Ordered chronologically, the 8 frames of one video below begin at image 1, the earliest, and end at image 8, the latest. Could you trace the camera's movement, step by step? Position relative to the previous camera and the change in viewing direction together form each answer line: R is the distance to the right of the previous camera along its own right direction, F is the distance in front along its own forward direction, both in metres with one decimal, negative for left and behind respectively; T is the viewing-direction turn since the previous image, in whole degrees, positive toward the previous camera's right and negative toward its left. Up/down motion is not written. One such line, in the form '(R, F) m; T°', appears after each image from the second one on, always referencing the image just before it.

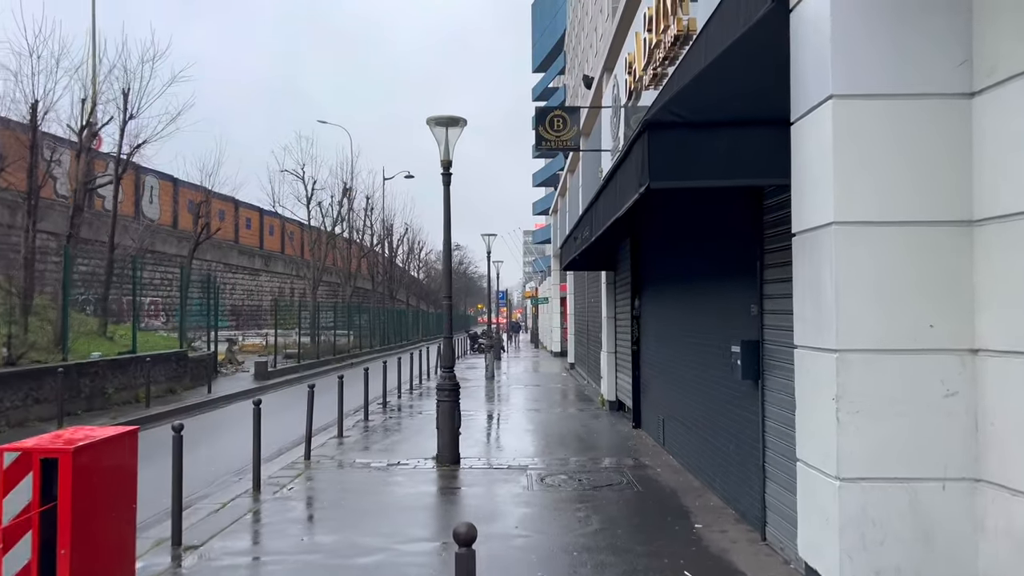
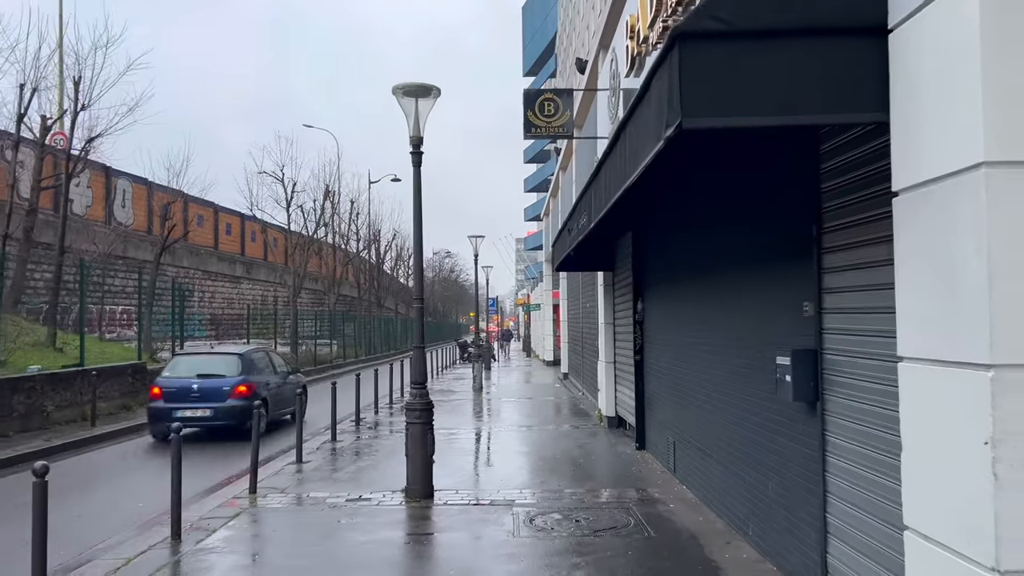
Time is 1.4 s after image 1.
(+0.1, +1.5) m; +1°
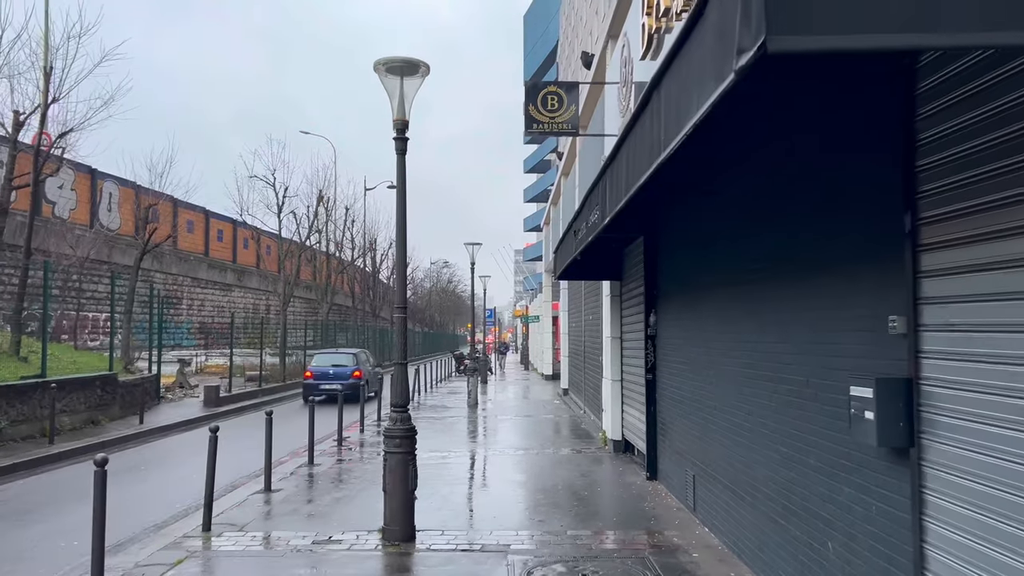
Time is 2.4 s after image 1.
(0.0, +1.1) m; 0°
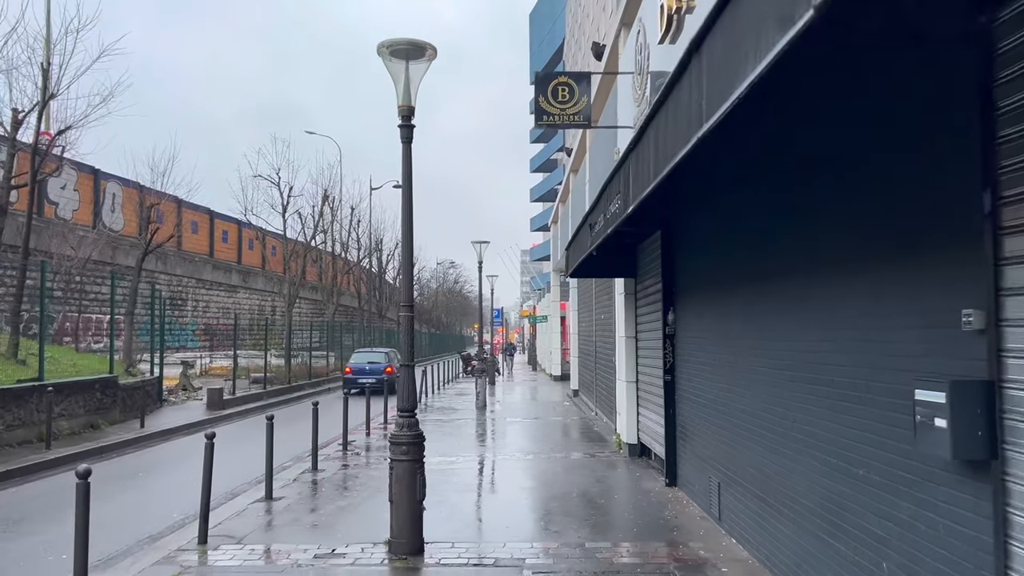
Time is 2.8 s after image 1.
(-0.1, +0.4) m; 0°
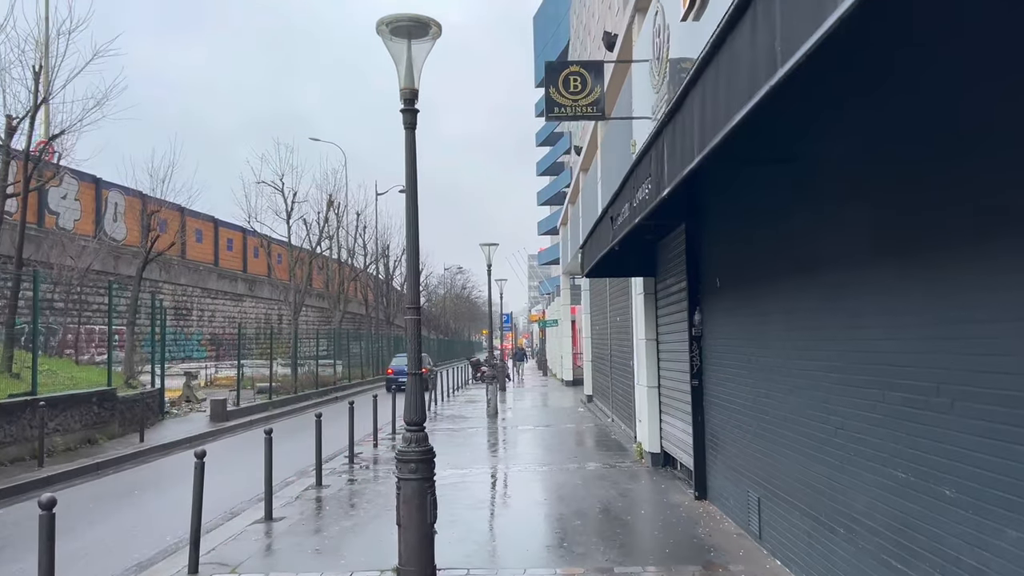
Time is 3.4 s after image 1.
(-0.1, +0.6) m; -1°
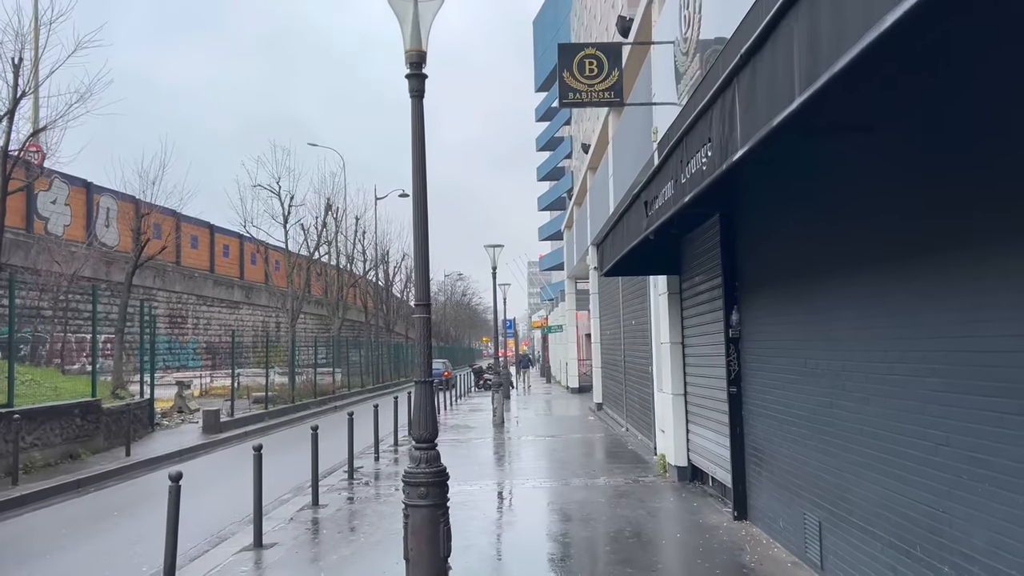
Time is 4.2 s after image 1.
(-0.2, +0.8) m; 0°
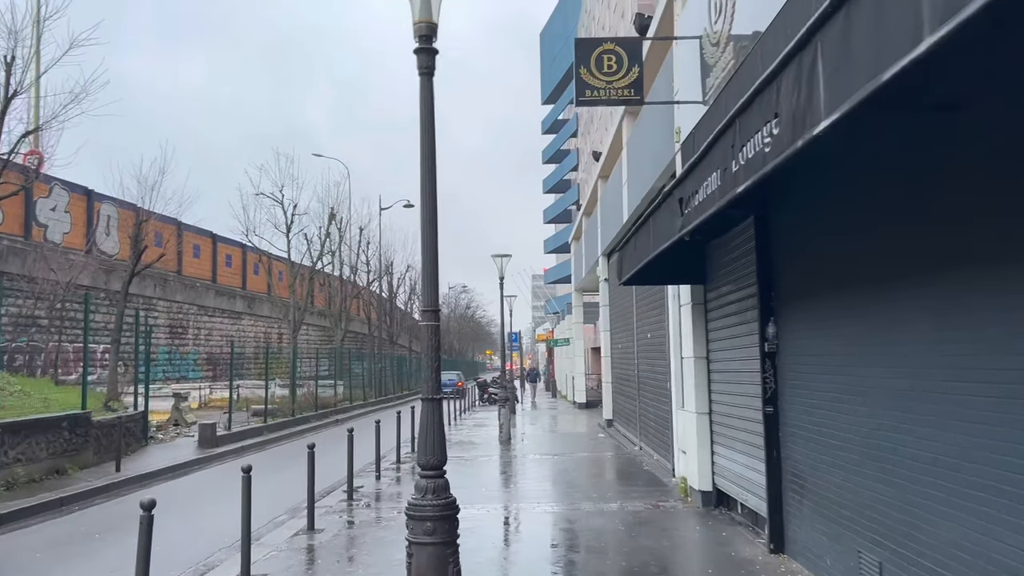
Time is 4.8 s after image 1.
(-0.1, +0.6) m; 0°
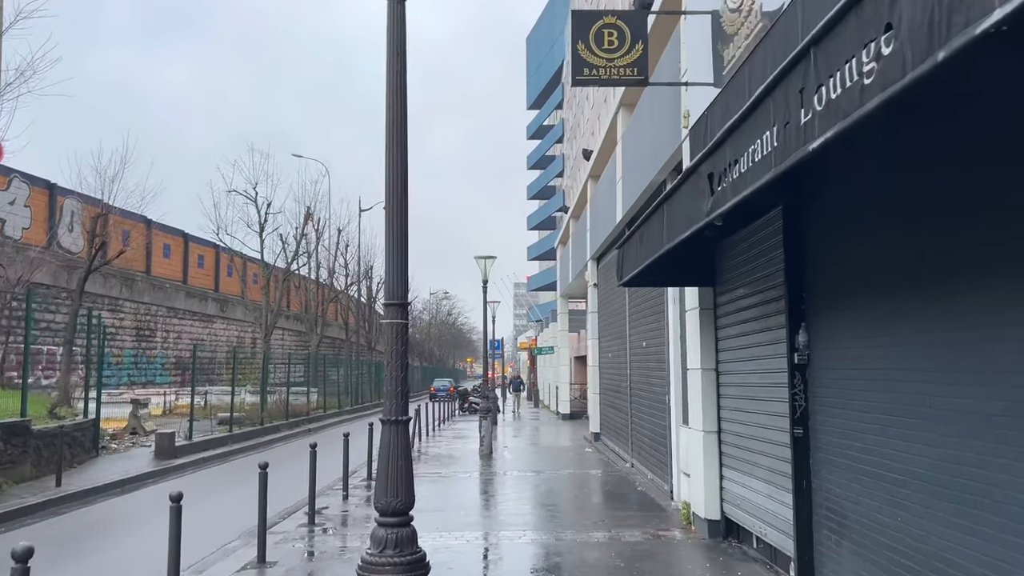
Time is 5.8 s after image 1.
(0.0, +1.0) m; +1°
